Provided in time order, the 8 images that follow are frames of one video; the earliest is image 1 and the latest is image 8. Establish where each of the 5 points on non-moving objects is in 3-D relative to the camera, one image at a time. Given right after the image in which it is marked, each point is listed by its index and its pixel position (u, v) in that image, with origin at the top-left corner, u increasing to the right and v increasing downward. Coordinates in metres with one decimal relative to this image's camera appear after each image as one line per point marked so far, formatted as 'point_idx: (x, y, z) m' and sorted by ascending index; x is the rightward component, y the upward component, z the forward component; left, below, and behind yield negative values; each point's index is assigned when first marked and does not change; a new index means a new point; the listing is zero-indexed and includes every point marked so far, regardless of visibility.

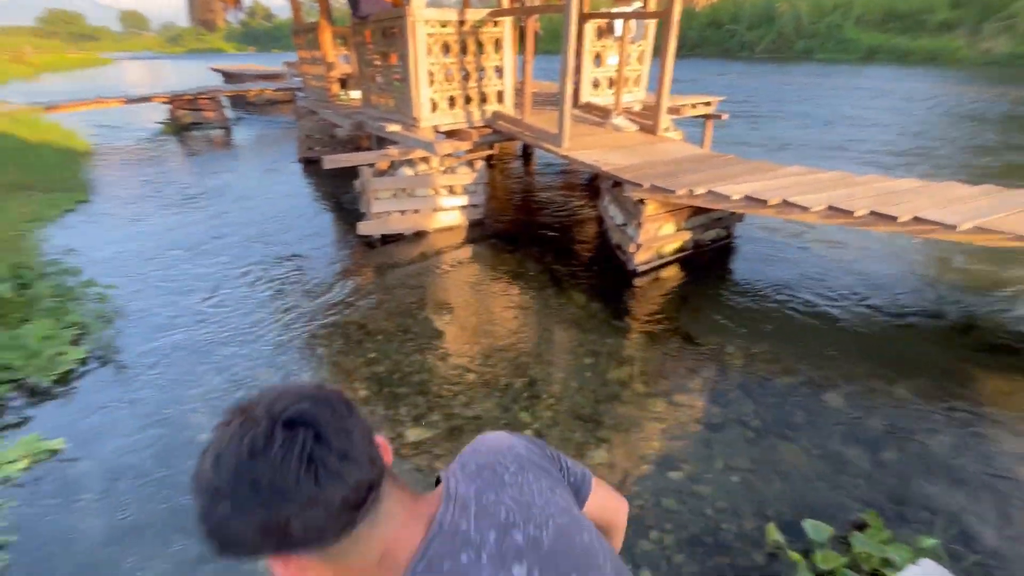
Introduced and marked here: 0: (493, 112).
0: (-0.3, +3.2, +8.7) m
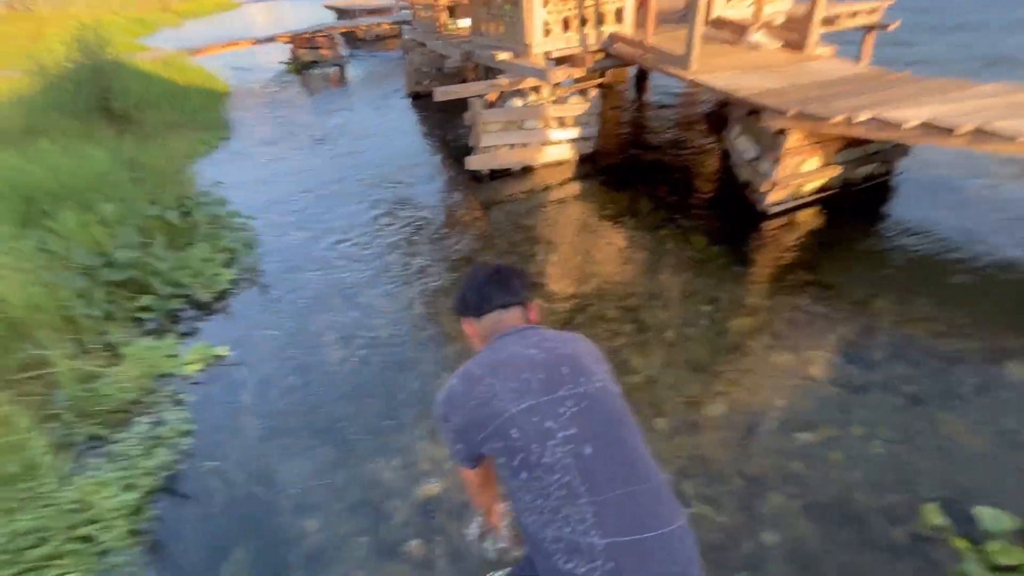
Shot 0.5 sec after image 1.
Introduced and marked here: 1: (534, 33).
0: (+1.6, +4.3, +7.9) m
1: (+0.3, +4.0, +7.4) m
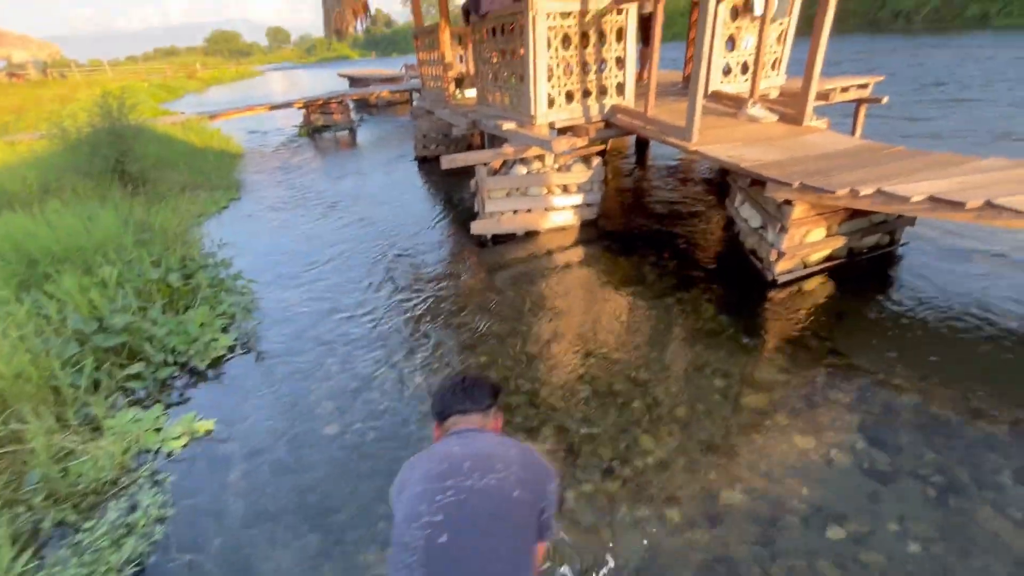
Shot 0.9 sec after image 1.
0: (+1.7, +3.2, +8.2) m
1: (+0.4, +2.9, +7.6) m
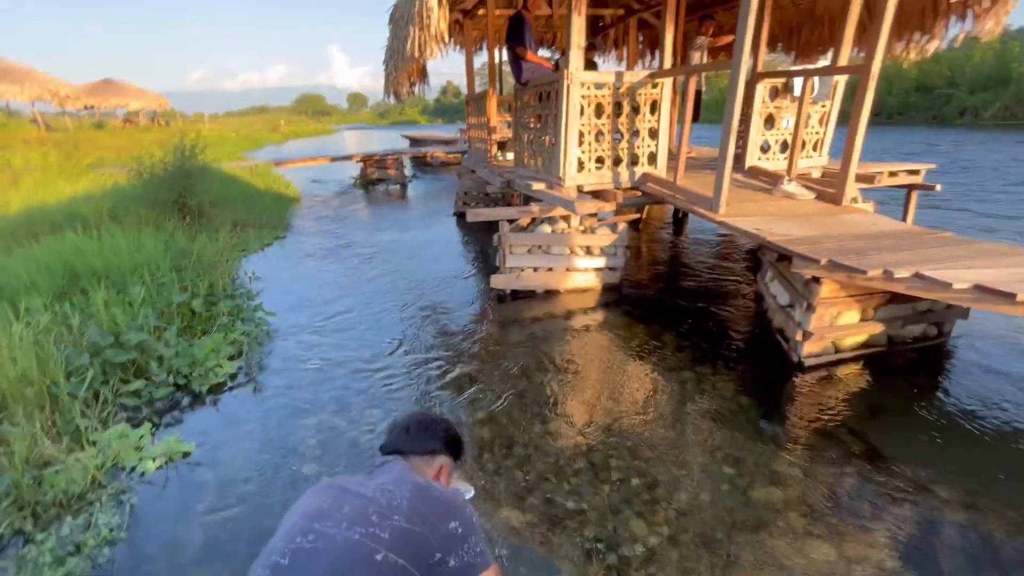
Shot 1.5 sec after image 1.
0: (+2.3, +2.0, +8.2) m
1: (+0.9, +2.0, +7.7) m
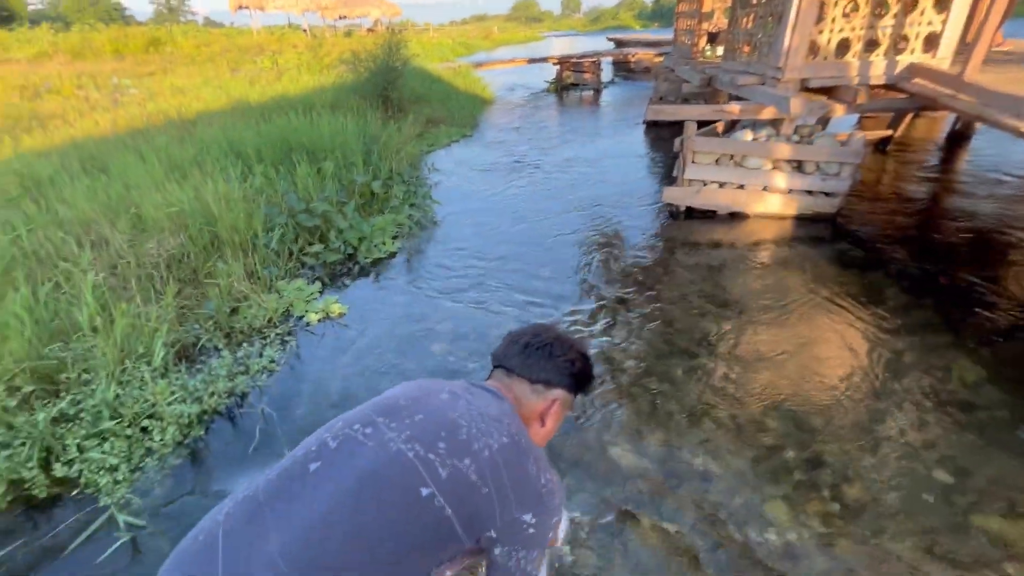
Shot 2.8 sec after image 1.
0: (+4.9, +2.8, +5.9) m
1: (+3.5, +2.9, +5.9) m
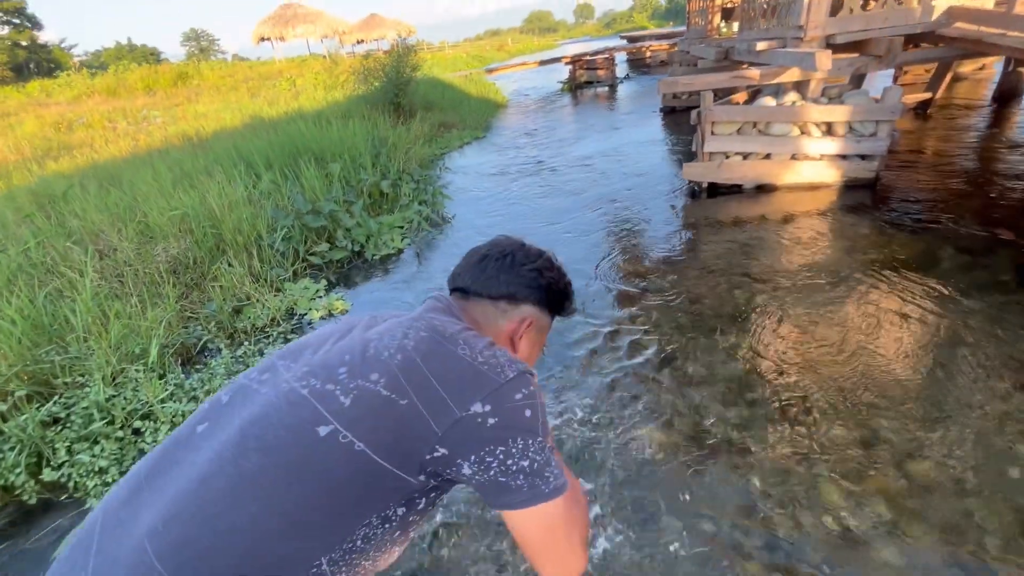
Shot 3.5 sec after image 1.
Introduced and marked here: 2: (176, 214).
0: (+4.9, +3.2, +5.4) m
1: (+3.5, +3.2, +5.5) m
2: (-3.7, +0.8, +5.2) m
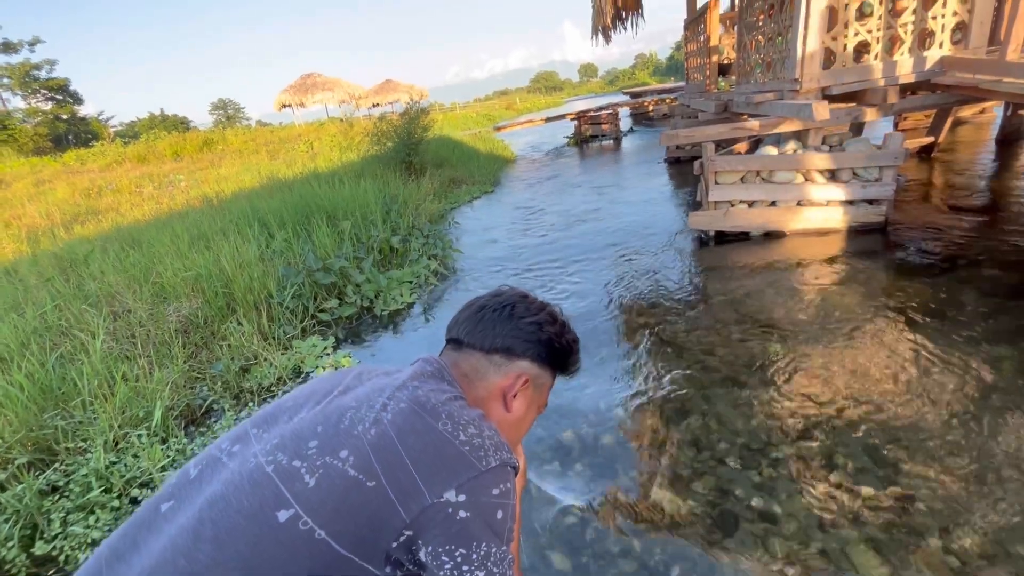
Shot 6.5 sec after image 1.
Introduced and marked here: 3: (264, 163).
0: (+5.0, +2.7, +5.5) m
1: (+3.5, +2.7, +5.7) m
2: (-3.6, +0.2, +5.3) m
3: (-8.1, +4.1, +15.5) m
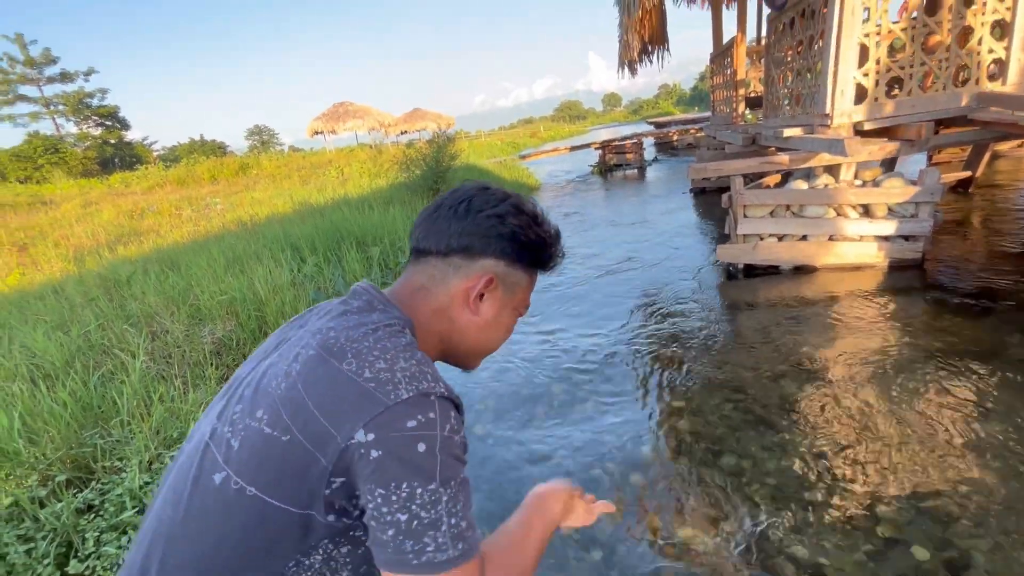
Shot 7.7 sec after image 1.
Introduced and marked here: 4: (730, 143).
0: (+5.3, +2.2, +5.4) m
1: (+3.9, +2.3, +5.7) m
2: (-3.3, -0.1, +5.4) m
3: (-7.3, +3.4, +16.0) m
4: (+4.2, +2.8, +9.2) m
